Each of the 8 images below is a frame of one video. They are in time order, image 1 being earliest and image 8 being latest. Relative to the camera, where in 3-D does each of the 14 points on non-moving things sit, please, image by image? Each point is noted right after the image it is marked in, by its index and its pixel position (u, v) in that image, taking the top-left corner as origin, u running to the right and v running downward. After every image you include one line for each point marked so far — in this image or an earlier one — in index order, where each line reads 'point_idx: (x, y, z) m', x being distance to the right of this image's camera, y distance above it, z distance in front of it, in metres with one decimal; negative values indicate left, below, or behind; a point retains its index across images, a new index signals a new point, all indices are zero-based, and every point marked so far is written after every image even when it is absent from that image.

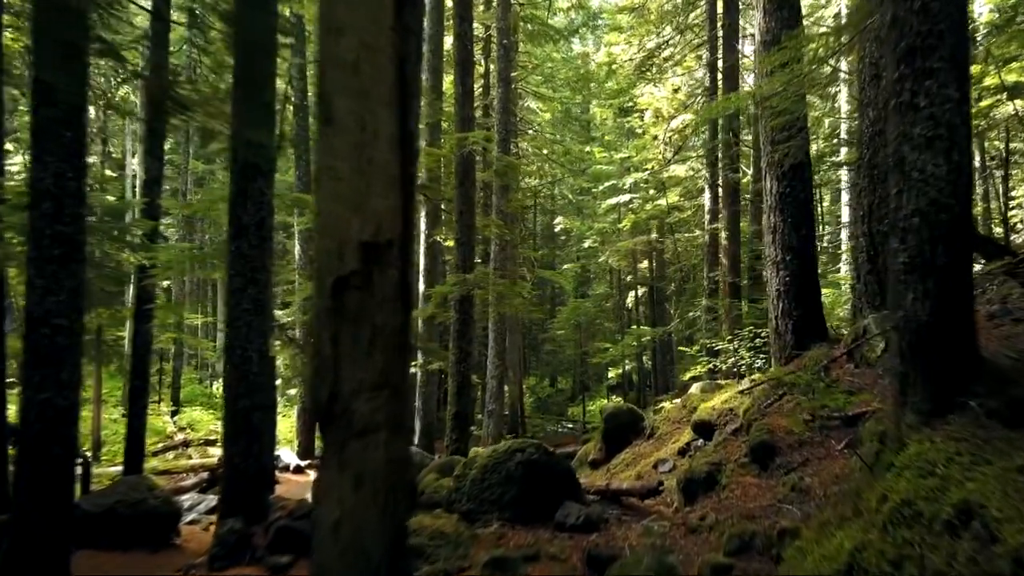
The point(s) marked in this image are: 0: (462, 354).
0: (-0.9, -1.2, +12.5) m
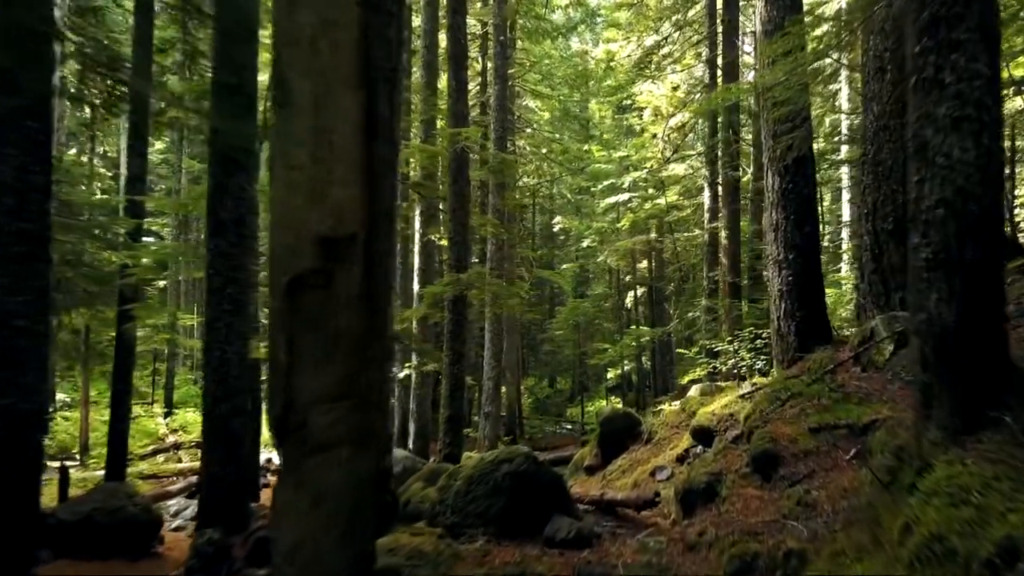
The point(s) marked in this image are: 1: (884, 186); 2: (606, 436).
0: (-1.0, -1.2, +12.3) m
1: (+5.0, +1.4, +9.4) m
2: (+1.2, -1.9, +9.1) m
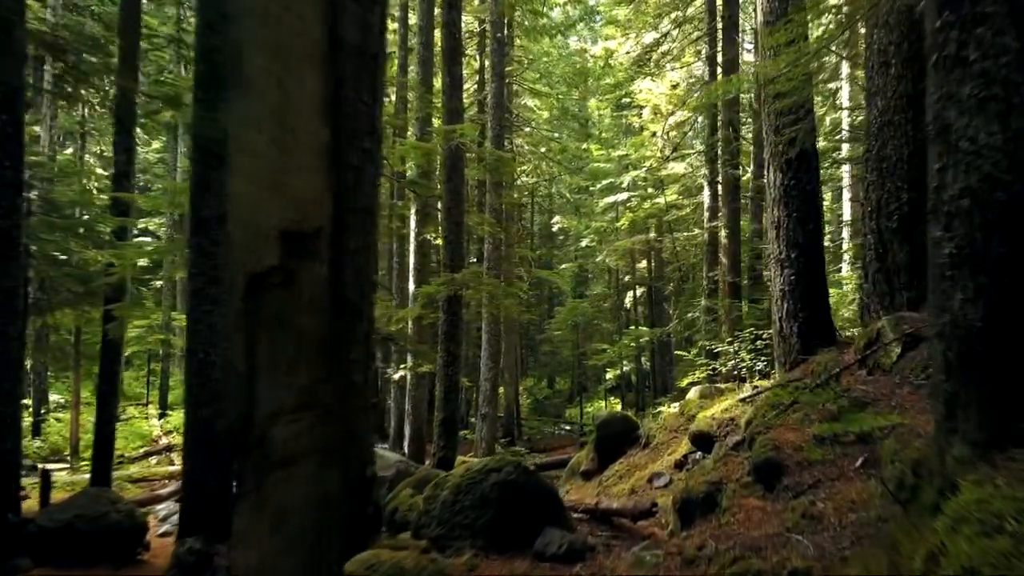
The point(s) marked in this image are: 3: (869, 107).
0: (-1.0, -1.2, +12.0) m
1: (+4.9, +1.4, +9.1) m
2: (+1.2, -1.9, +8.9) m
3: (+4.9, +2.5, +9.5) m
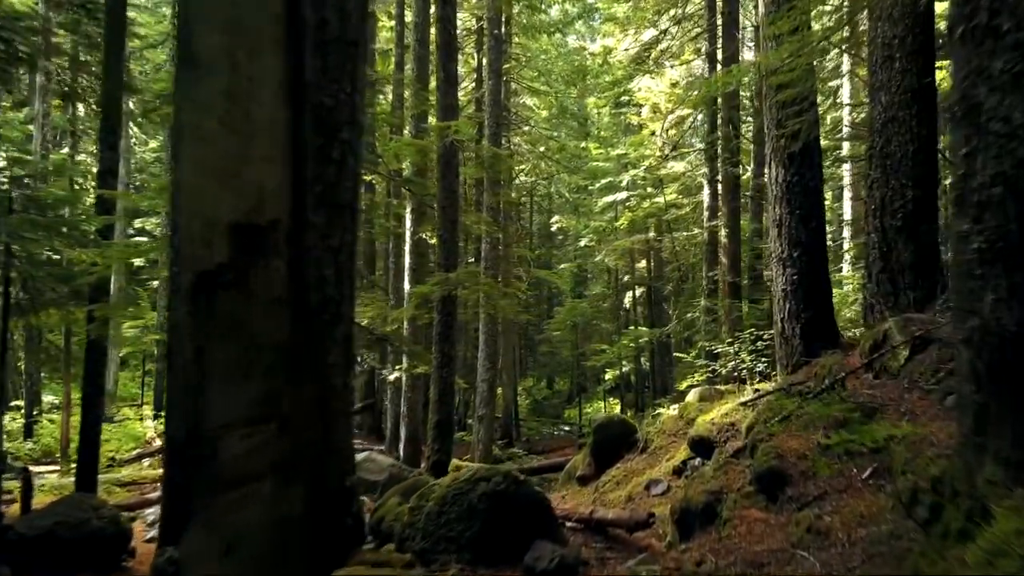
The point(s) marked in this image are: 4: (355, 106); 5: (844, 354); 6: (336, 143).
0: (-1.1, -1.2, +11.8) m
1: (+4.8, +1.4, +8.9) m
2: (+1.1, -1.9, +8.6) m
3: (+4.8, +2.5, +9.3) m
4: (-0.9, +1.1, +4.1) m
5: (+3.4, -0.7, +7.0) m
6: (-1.1, +0.9, +4.1) m
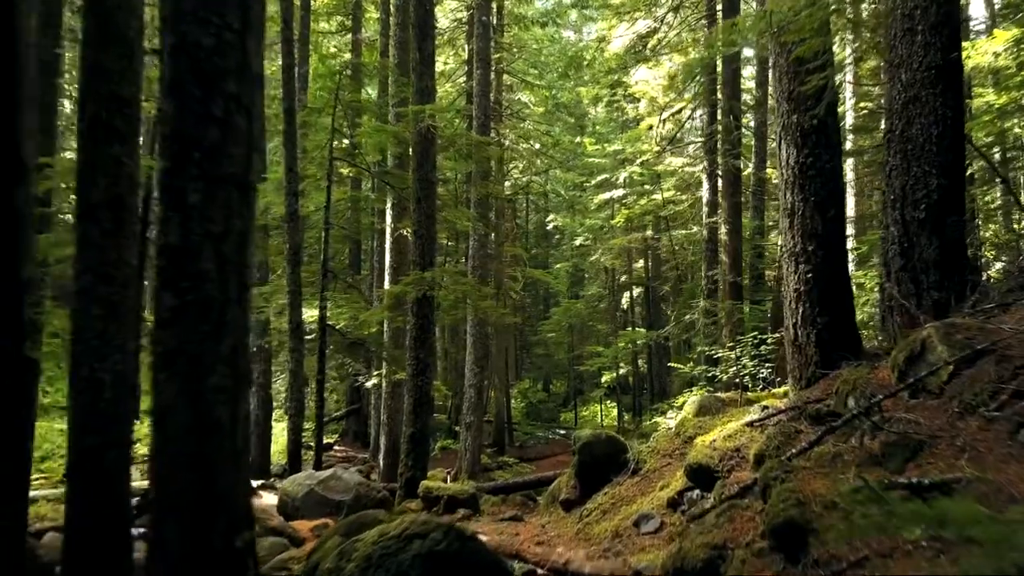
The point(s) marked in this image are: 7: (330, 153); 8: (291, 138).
0: (-1.4, -1.2, +10.8) m
1: (+4.6, +1.4, +7.9) m
2: (+0.8, -1.9, +7.7) m
3: (+4.5, +2.5, +8.3) m
4: (-1.2, +1.1, +3.2) m
5: (+3.1, -0.7, +6.0) m
6: (-1.3, +0.9, +3.1) m
7: (-3.5, +2.6, +13.5) m
8: (-4.0, +2.7, +12.7) m
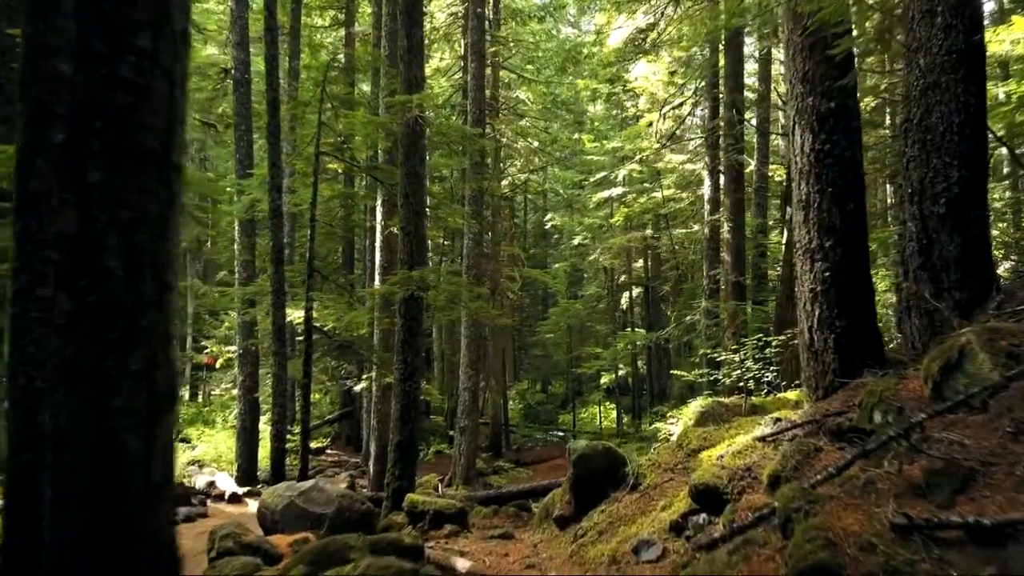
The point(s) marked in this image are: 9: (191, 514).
0: (-1.5, -1.2, +10.3) m
1: (+4.5, +1.4, +7.4) m
2: (+0.7, -1.9, +7.1) m
3: (+4.4, +2.5, +7.8) m
4: (-1.3, +1.1, +2.6) m
5: (+3.0, -0.7, +5.5) m
6: (-1.4, +0.9, +2.6) m
7: (-3.6, +2.6, +13.0) m
8: (-4.1, +2.7, +12.2) m
9: (-5.8, -4.1, +12.6) m
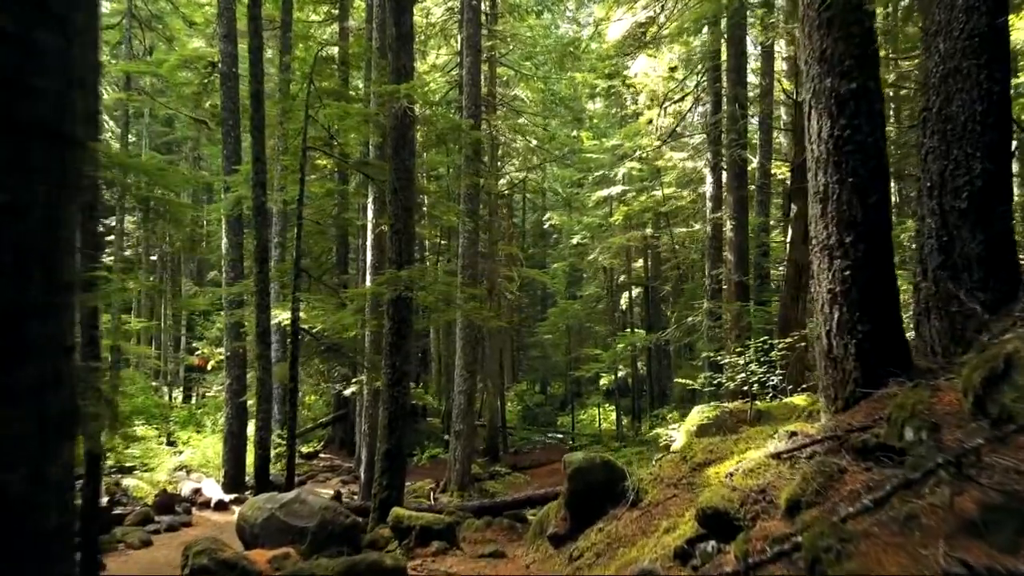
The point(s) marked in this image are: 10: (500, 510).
0: (-1.6, -1.2, +9.8) m
1: (+4.4, +1.4, +6.9) m
2: (+0.6, -1.9, +6.7) m
3: (+4.3, +2.5, +7.3) m
4: (-1.4, +1.1, +2.1) m
5: (+2.9, -0.7, +5.0) m
6: (-1.5, +0.9, +2.1) m
7: (-3.7, +2.6, +12.5) m
8: (-4.2, +2.7, +11.7) m
9: (-5.9, -4.1, +12.1) m
10: (-0.2, -3.3, +10.3) m
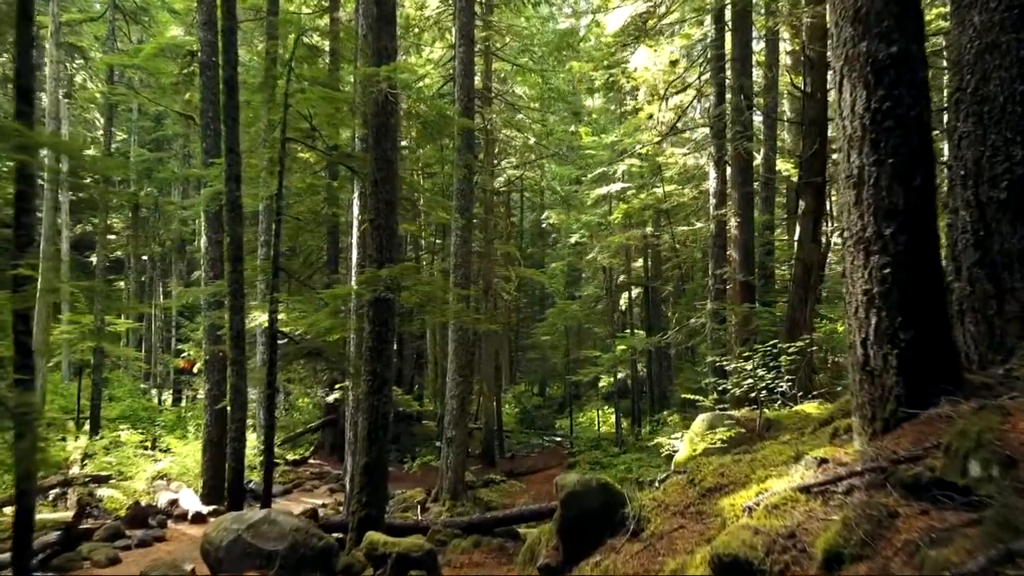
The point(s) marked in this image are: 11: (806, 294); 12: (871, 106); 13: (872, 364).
0: (-1.7, -1.2, +9.1) m
1: (+4.3, +1.4, +6.2) m
2: (+0.5, -1.9, +5.9) m
3: (+4.2, +2.4, +6.6) m
4: (-1.5, +1.1, +1.4) m
5: (+2.8, -0.7, +4.3) m
6: (-1.6, +0.9, +1.4) m
7: (-3.8, +2.6, +11.8) m
8: (-4.3, +2.7, +11.0) m
9: (-6.0, -4.1, +11.4) m
10: (-0.3, -3.3, +9.6) m
11: (+4.7, -0.1, +11.1) m
12: (+2.5, +1.2, +5.0) m
13: (+2.5, -0.5, +5.0) m
